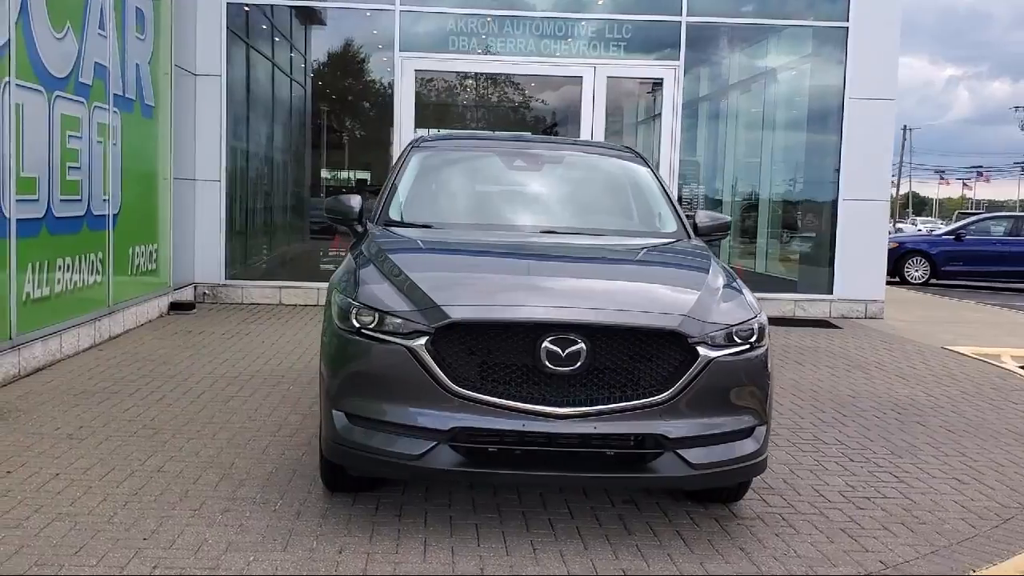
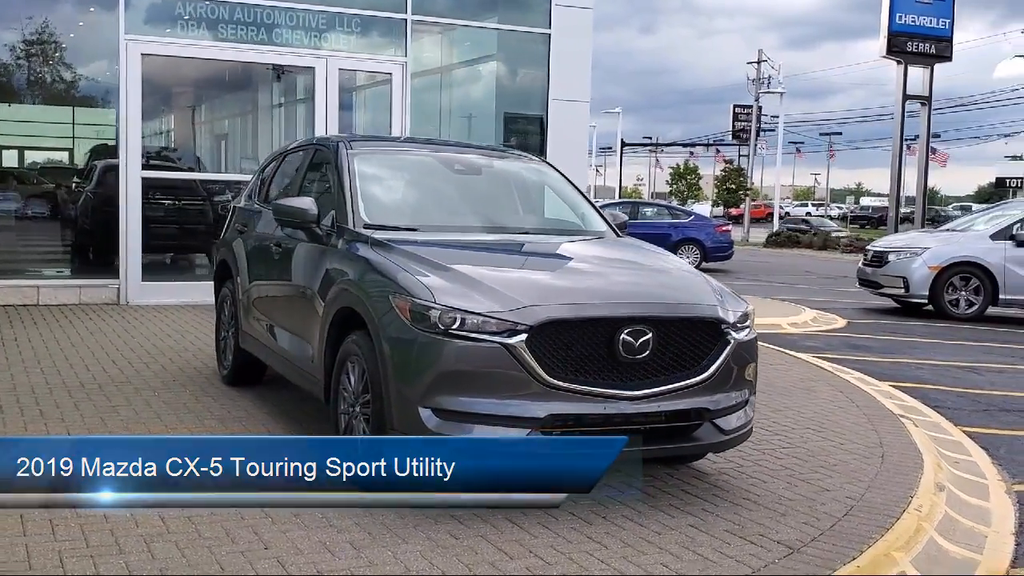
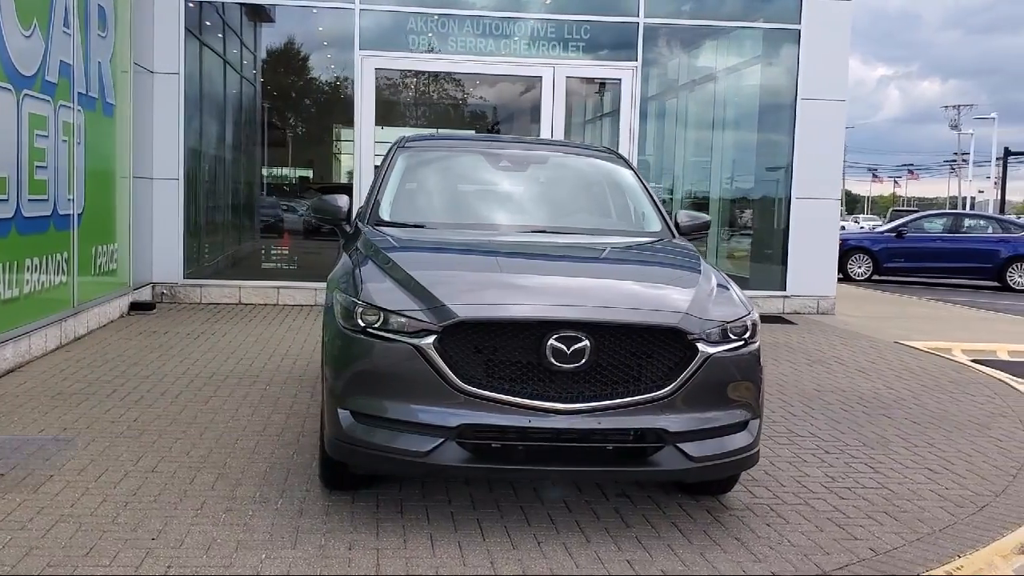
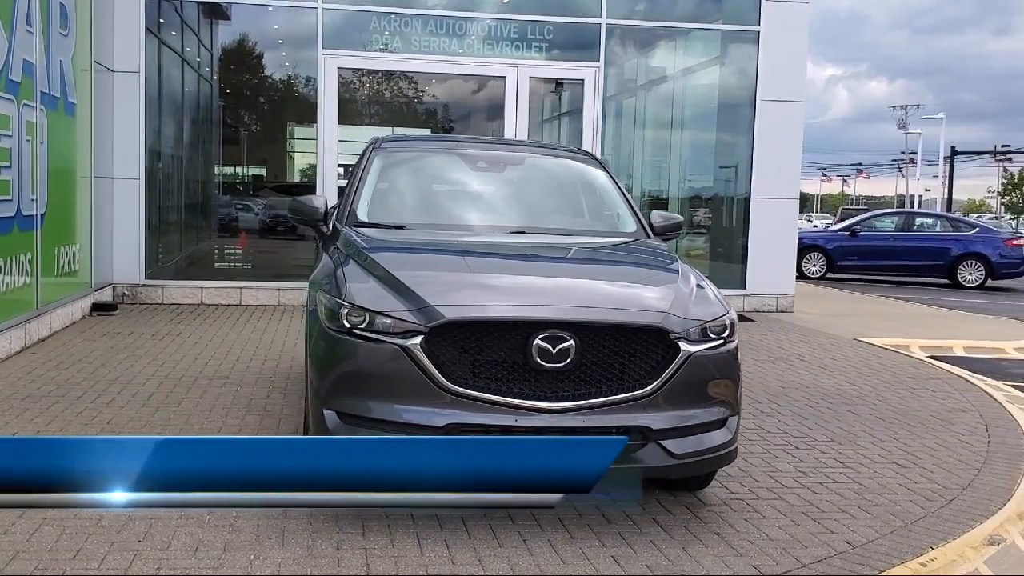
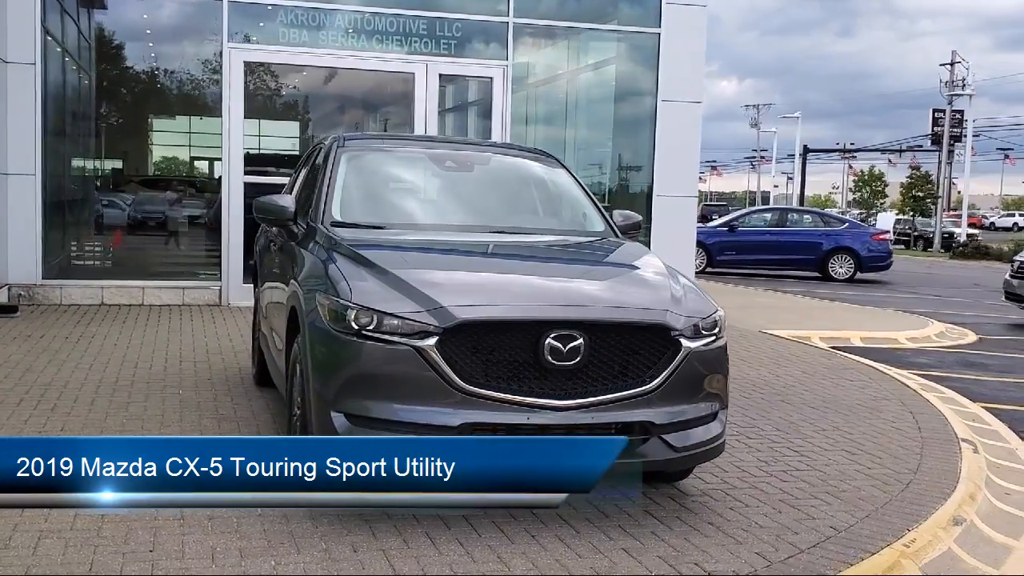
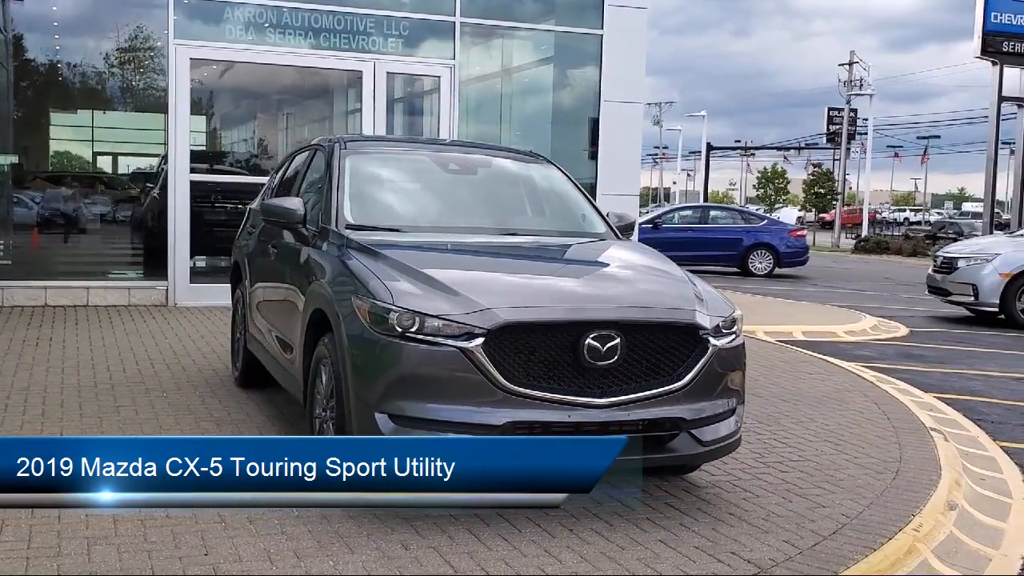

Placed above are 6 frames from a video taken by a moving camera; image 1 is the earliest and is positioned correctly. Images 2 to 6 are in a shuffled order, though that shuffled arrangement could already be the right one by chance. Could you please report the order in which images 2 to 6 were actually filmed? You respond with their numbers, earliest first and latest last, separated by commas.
3, 4, 5, 6, 2
